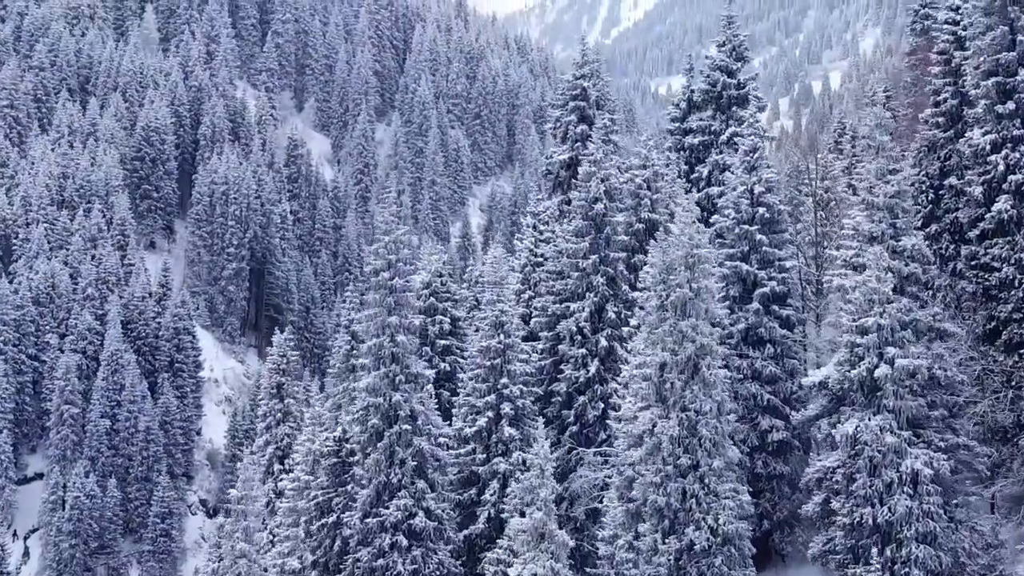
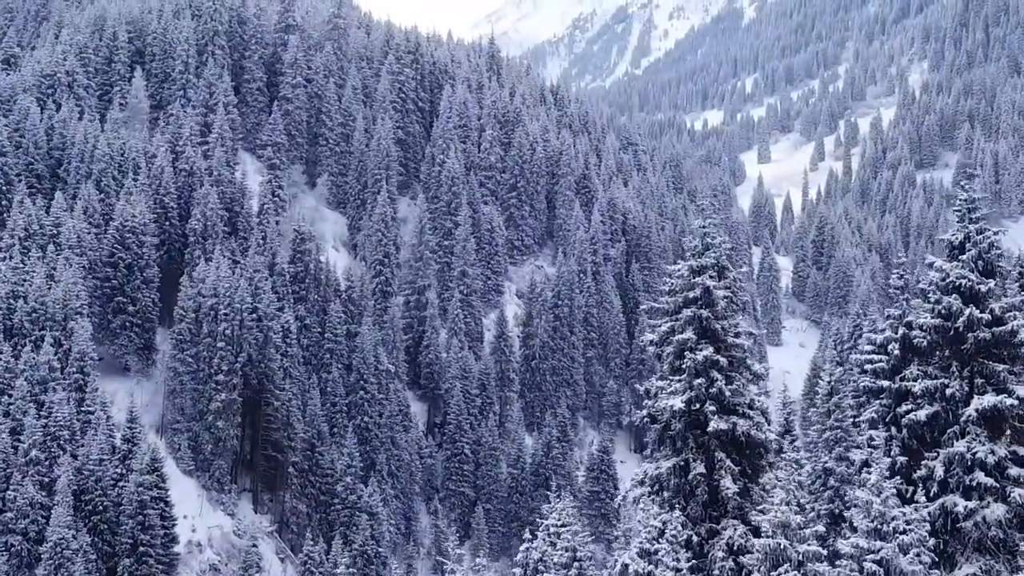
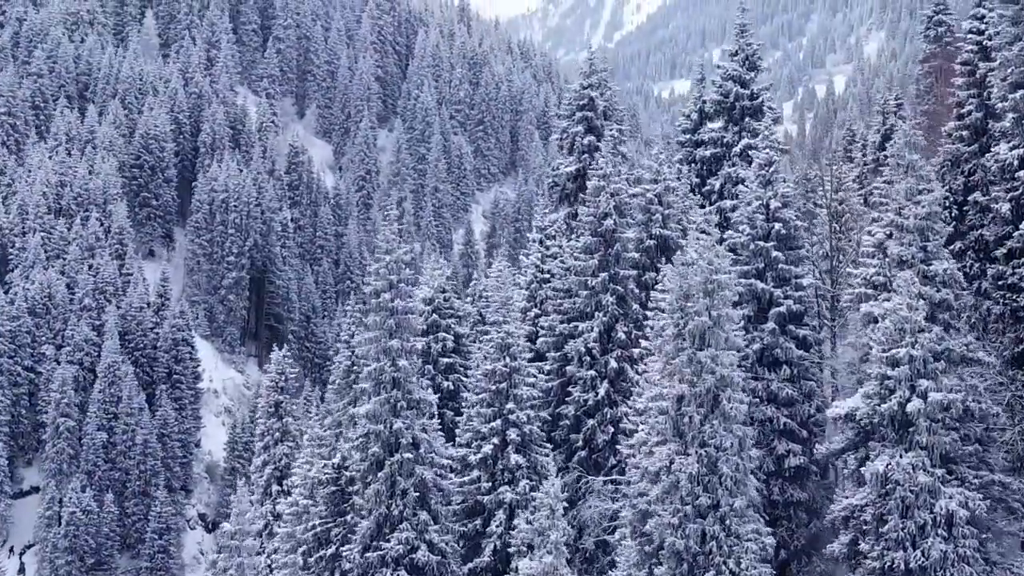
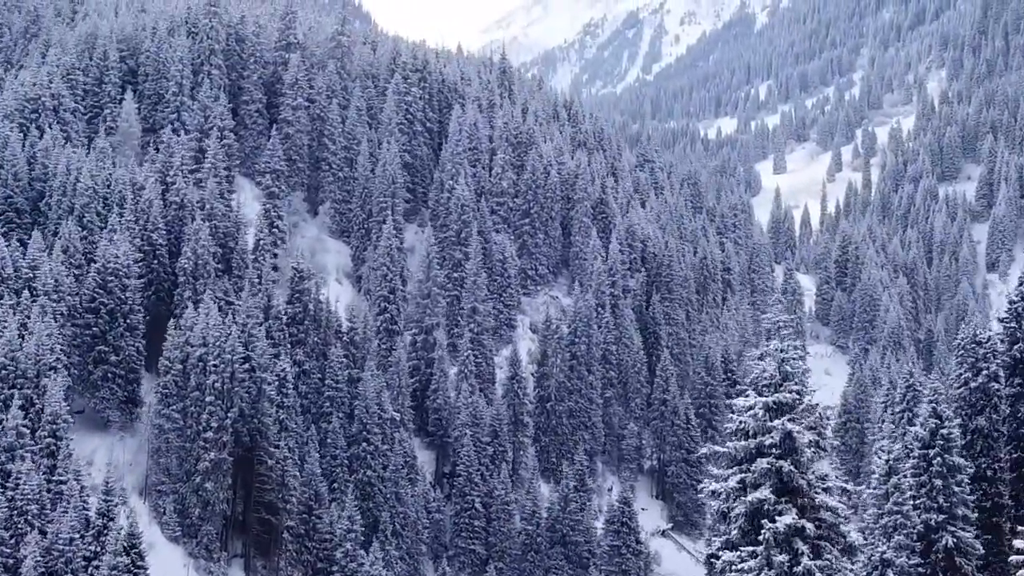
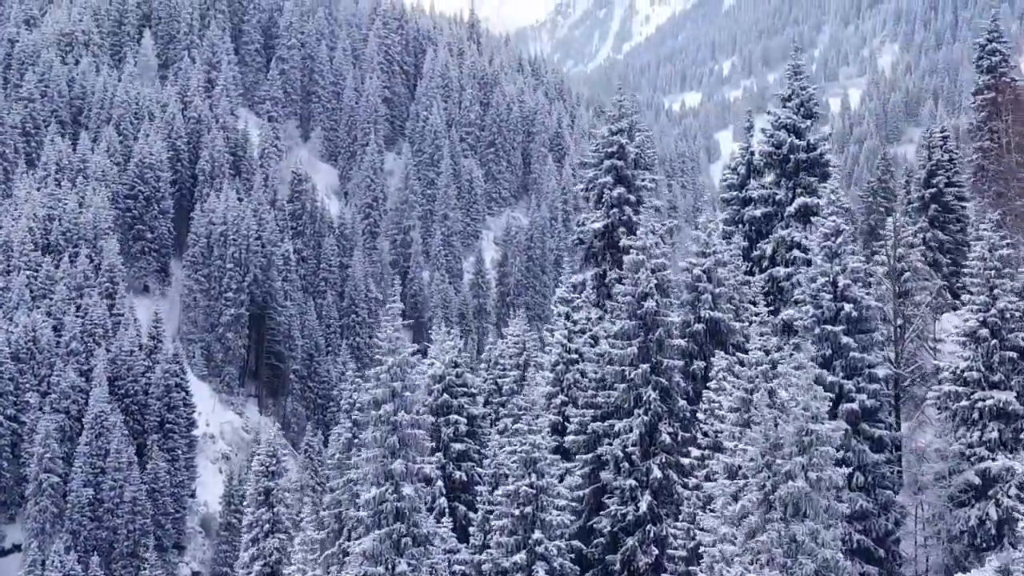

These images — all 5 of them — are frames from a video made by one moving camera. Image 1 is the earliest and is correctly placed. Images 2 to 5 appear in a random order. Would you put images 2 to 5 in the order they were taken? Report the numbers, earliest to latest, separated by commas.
3, 5, 2, 4
